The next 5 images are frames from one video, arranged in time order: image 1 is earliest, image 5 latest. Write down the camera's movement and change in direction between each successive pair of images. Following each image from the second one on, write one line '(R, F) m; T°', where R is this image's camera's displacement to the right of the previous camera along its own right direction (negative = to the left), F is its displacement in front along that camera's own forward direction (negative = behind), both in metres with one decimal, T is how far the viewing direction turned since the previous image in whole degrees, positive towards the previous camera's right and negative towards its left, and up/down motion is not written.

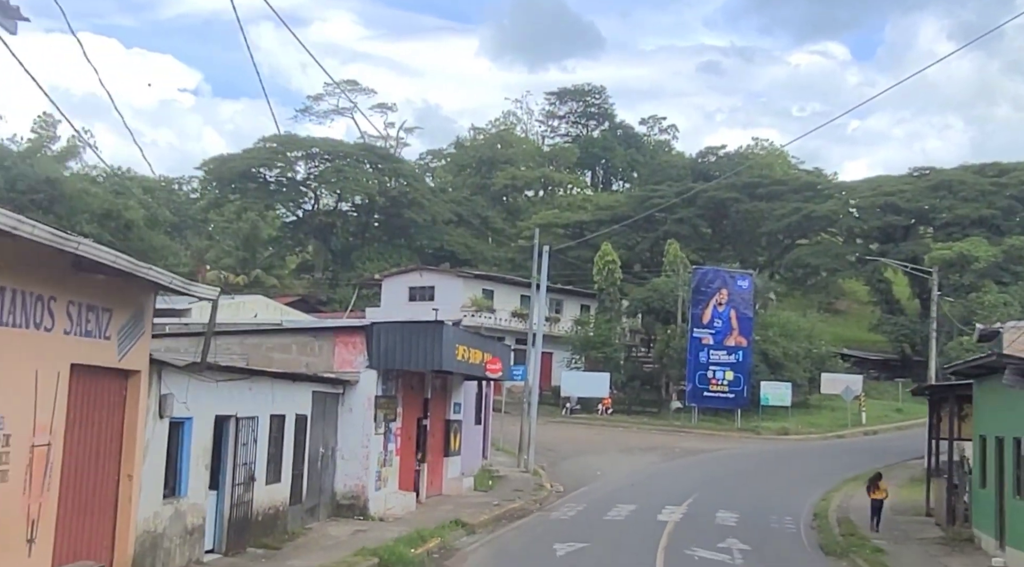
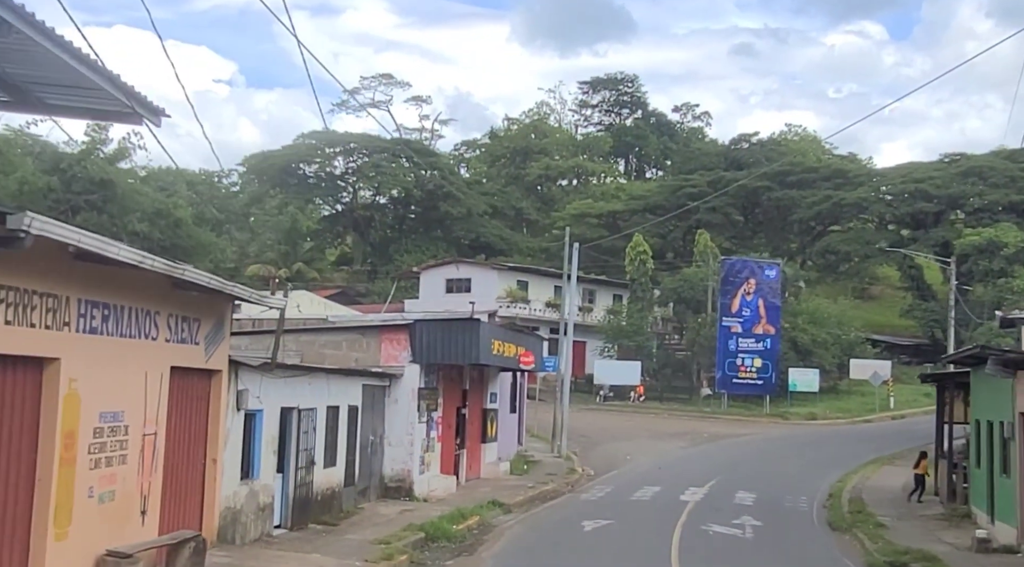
(+0.1, -2.0) m; -2°
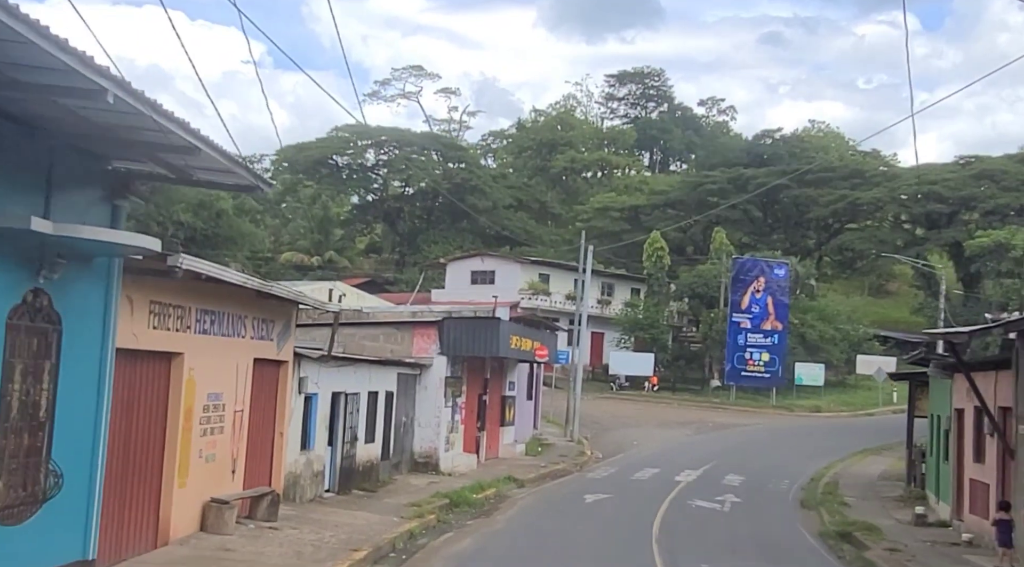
(+0.2, -3.5) m; -1°
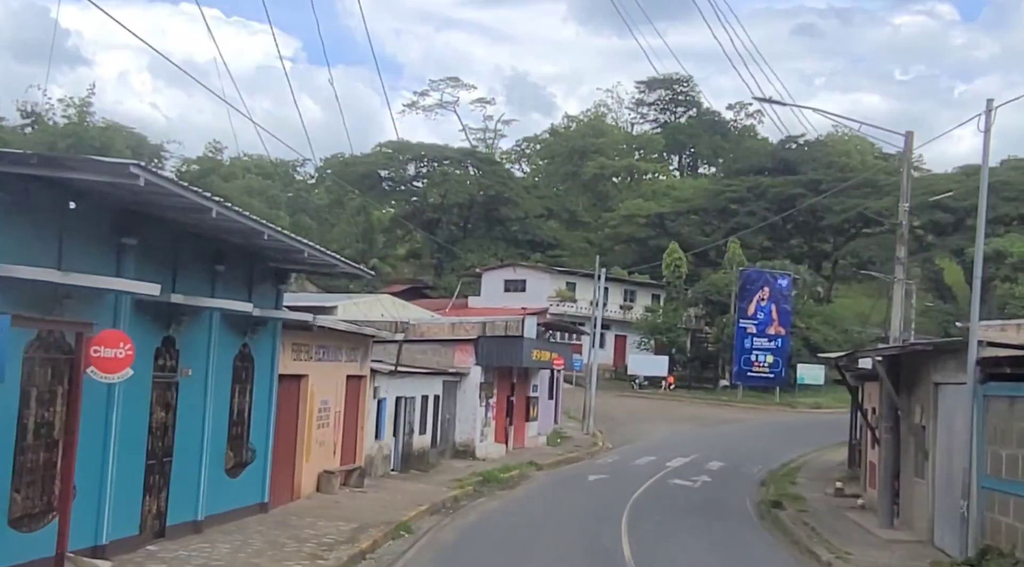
(+0.5, -7.2) m; -2°
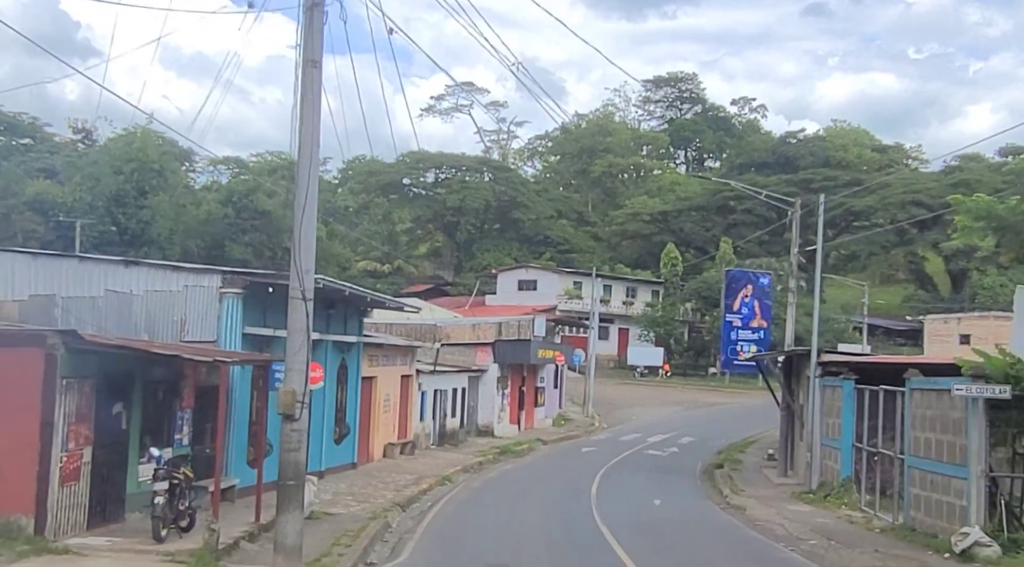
(+0.3, -9.2) m; -1°
